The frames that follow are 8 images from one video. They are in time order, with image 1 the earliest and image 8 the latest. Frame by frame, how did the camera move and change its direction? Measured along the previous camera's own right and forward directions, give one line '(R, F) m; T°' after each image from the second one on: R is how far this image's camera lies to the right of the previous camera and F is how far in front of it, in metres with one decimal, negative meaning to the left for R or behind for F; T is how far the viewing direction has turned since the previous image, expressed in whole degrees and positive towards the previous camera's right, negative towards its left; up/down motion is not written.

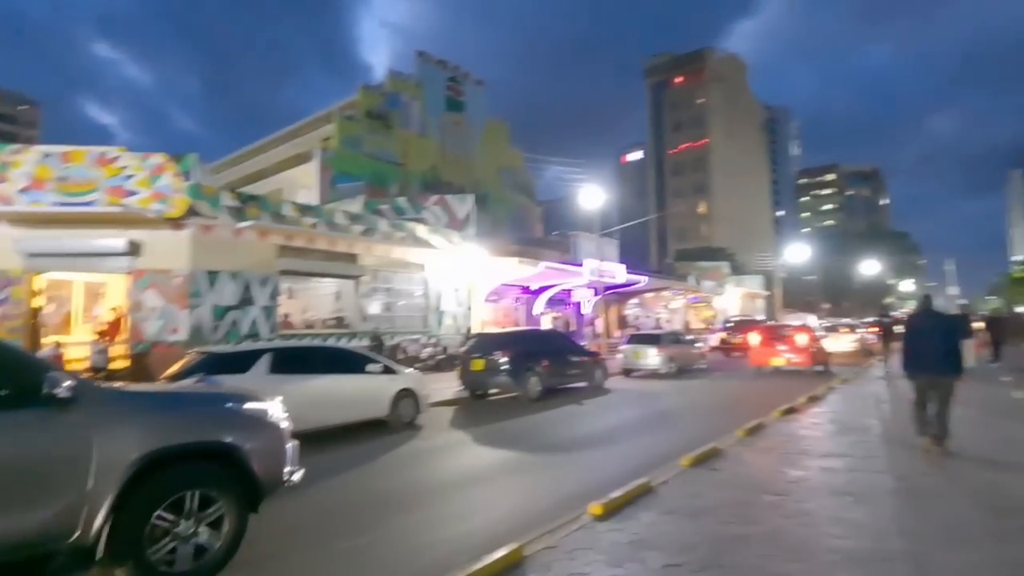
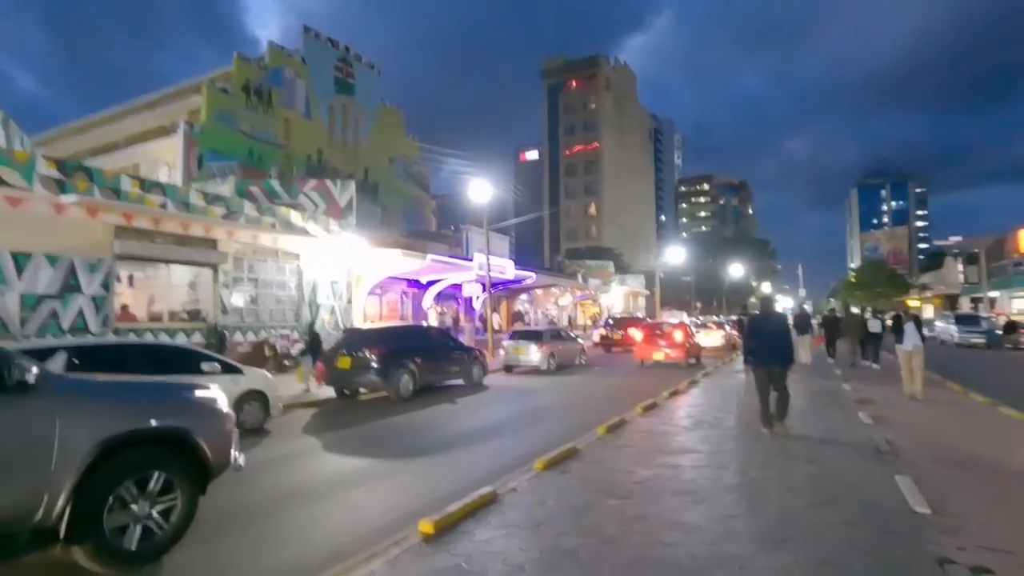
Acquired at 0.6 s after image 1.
(+0.7, +0.6) m; +11°
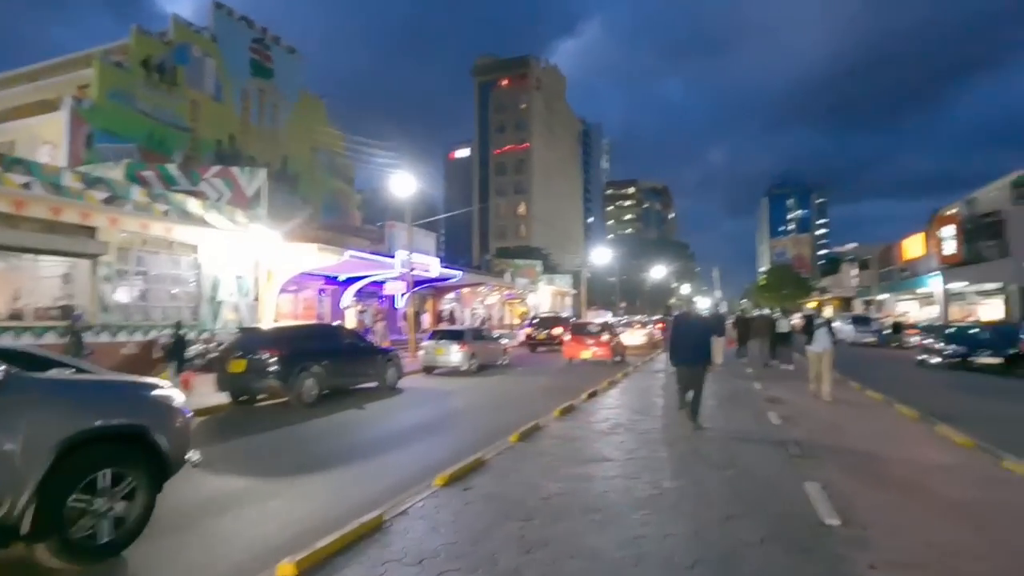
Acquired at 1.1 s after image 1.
(+0.4, +0.7) m; +7°
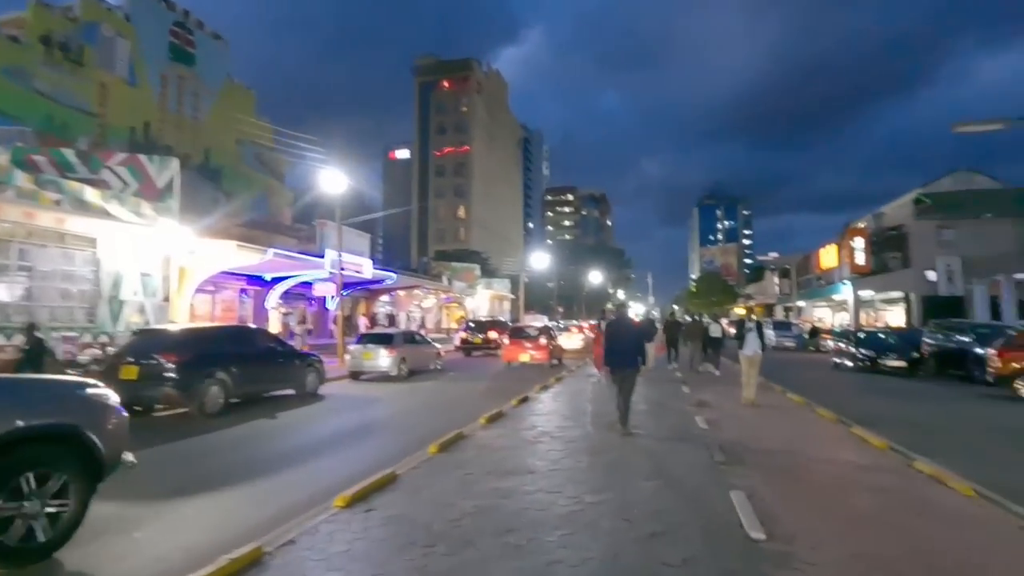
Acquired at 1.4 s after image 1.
(+0.3, +0.5) m; +6°
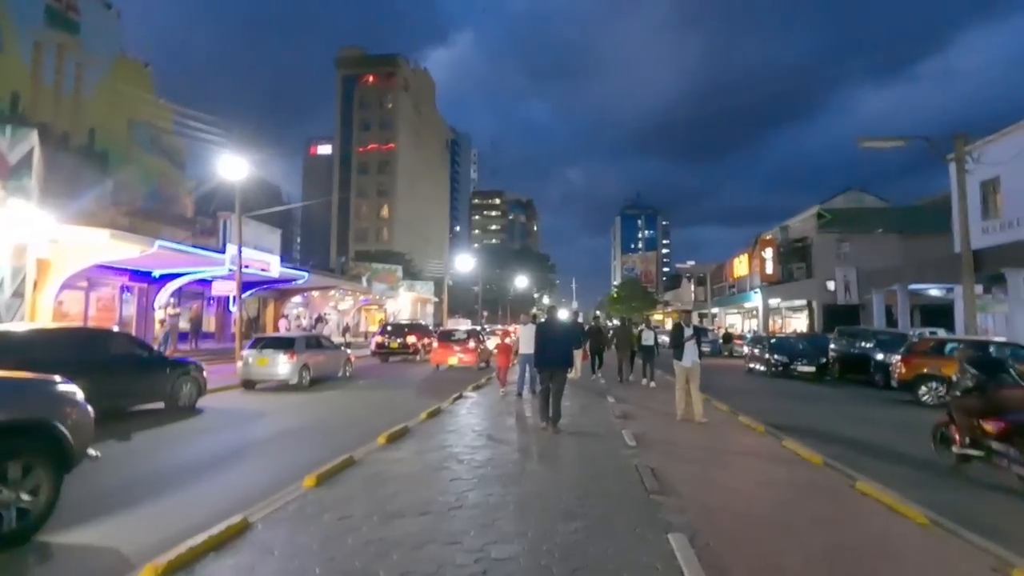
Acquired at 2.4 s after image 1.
(+0.3, +1.3) m; +8°
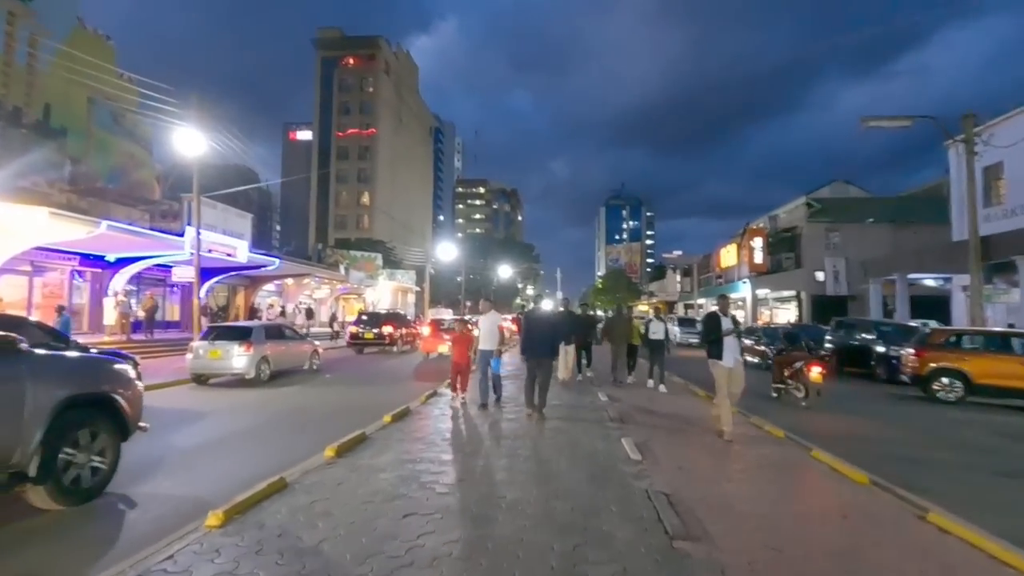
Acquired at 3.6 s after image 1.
(+0.1, +1.7) m; +2°
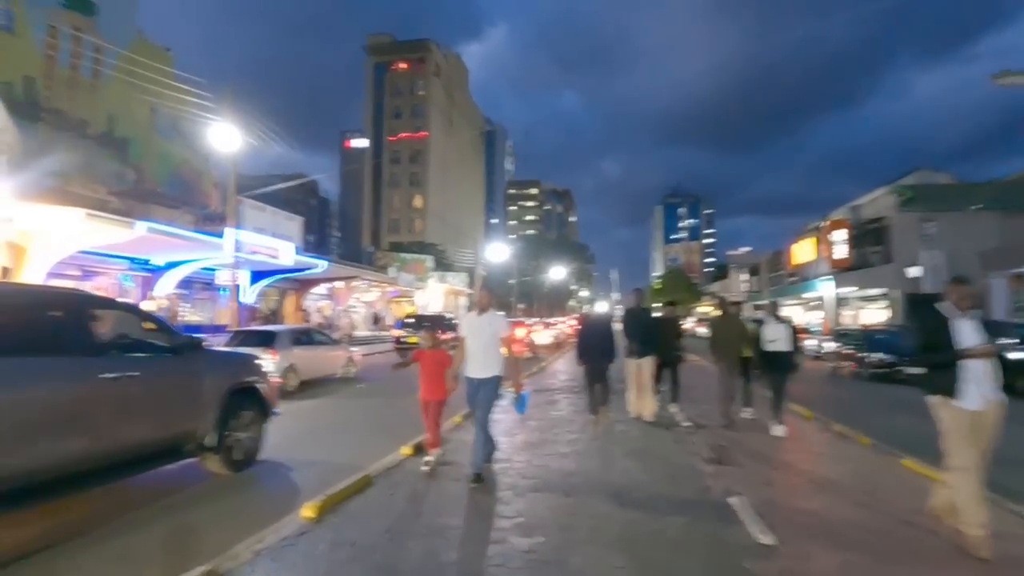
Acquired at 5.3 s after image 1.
(0.0, +2.4) m; -6°
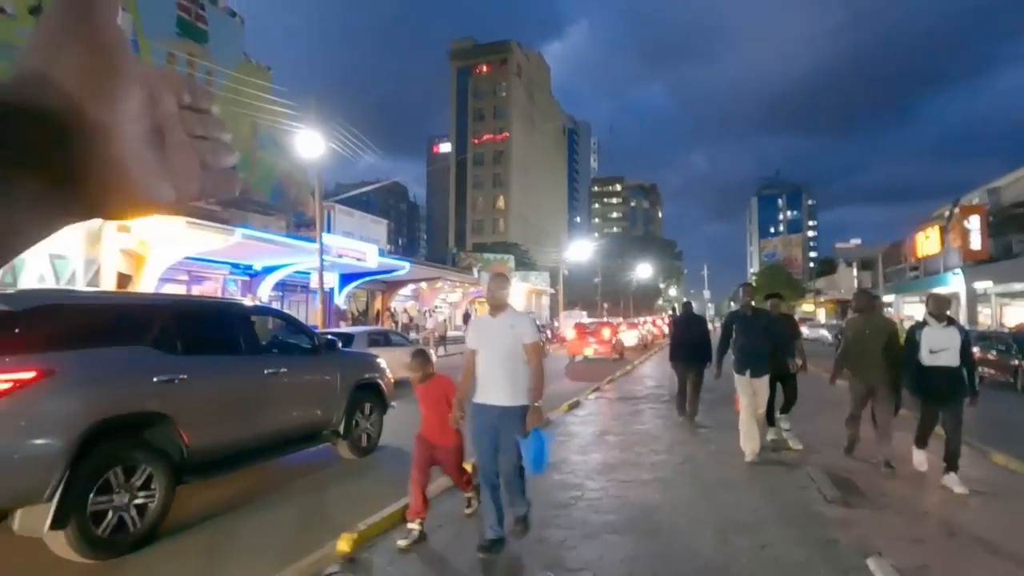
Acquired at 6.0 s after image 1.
(+0.2, +0.9) m; -9°
